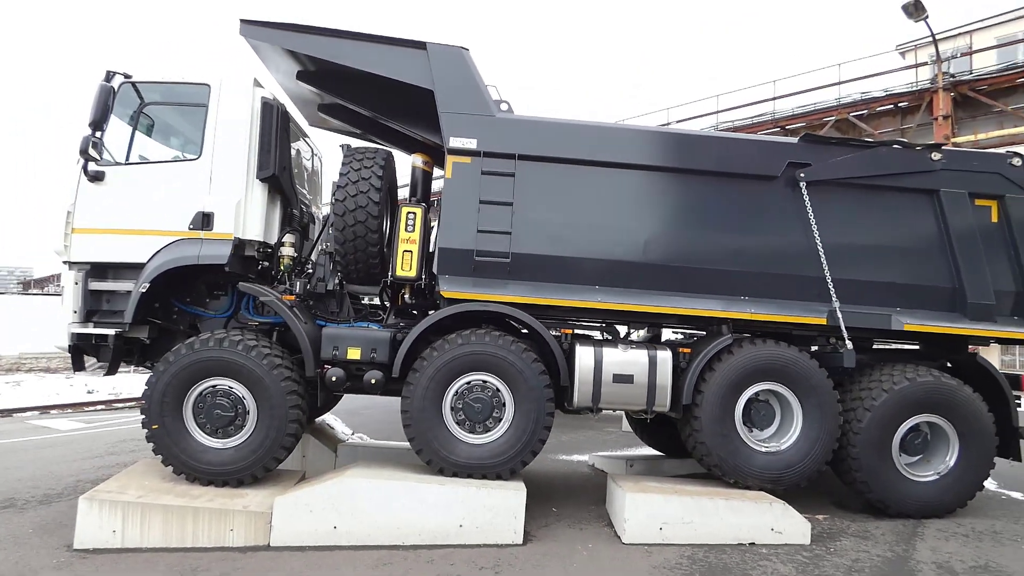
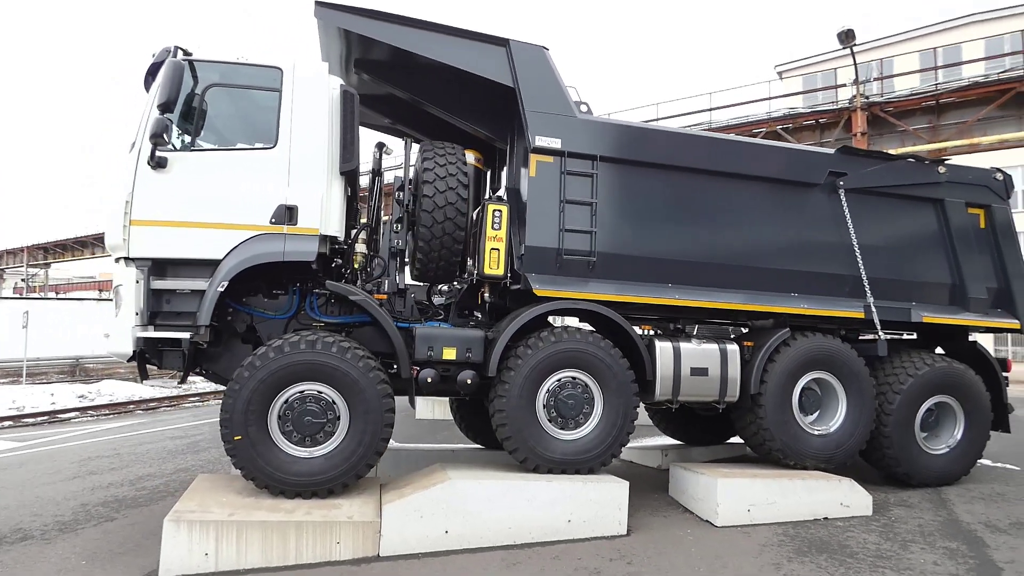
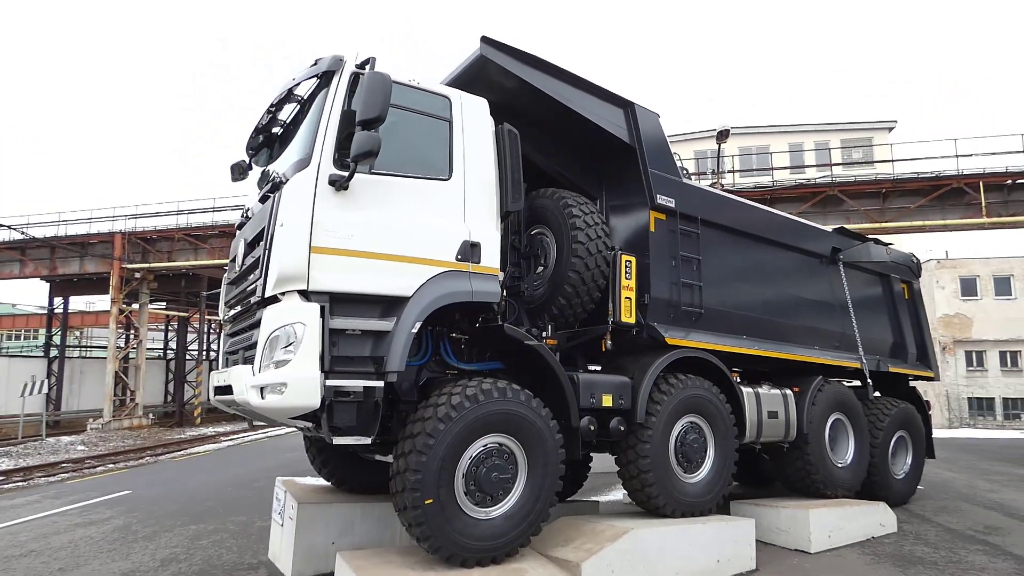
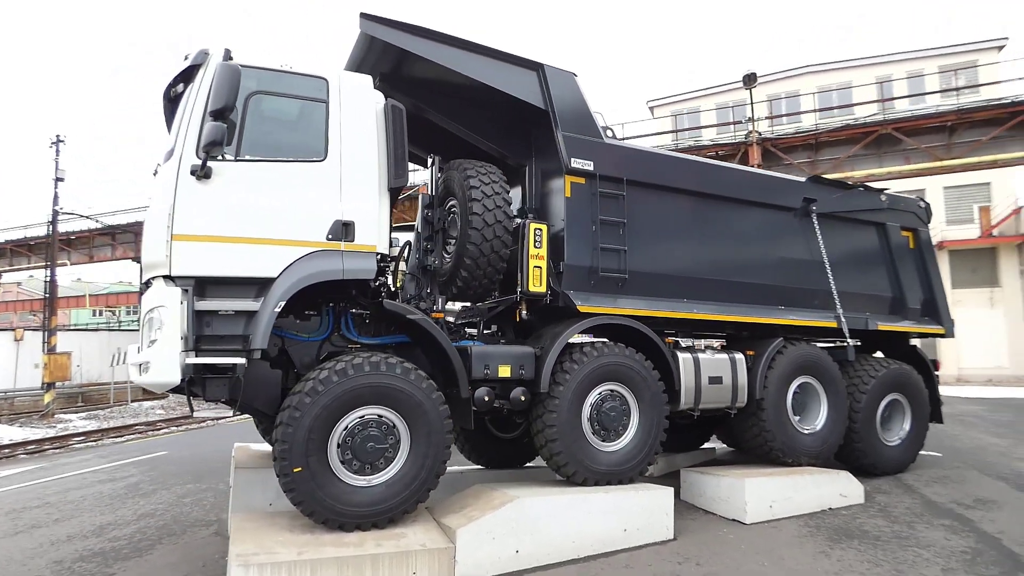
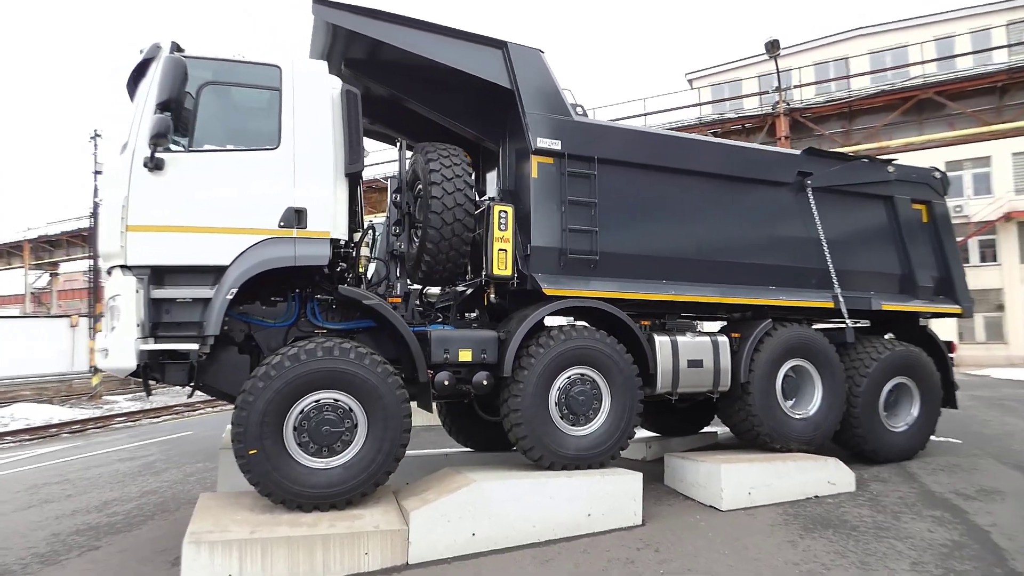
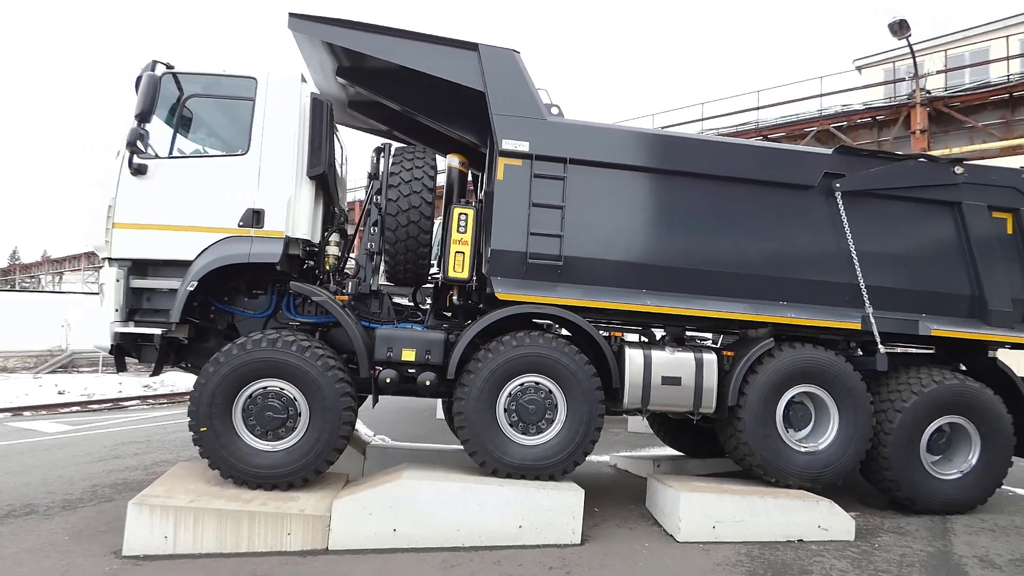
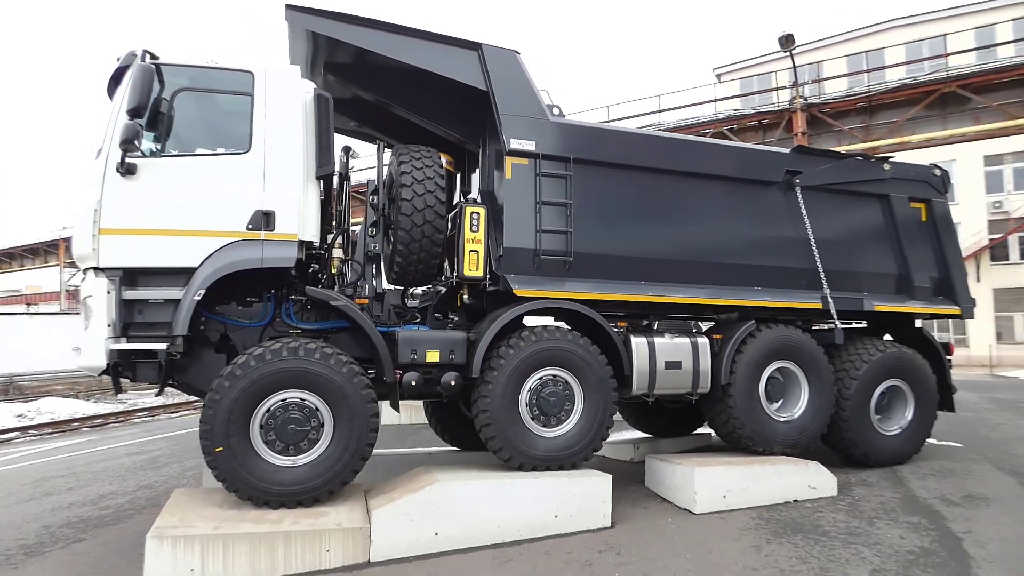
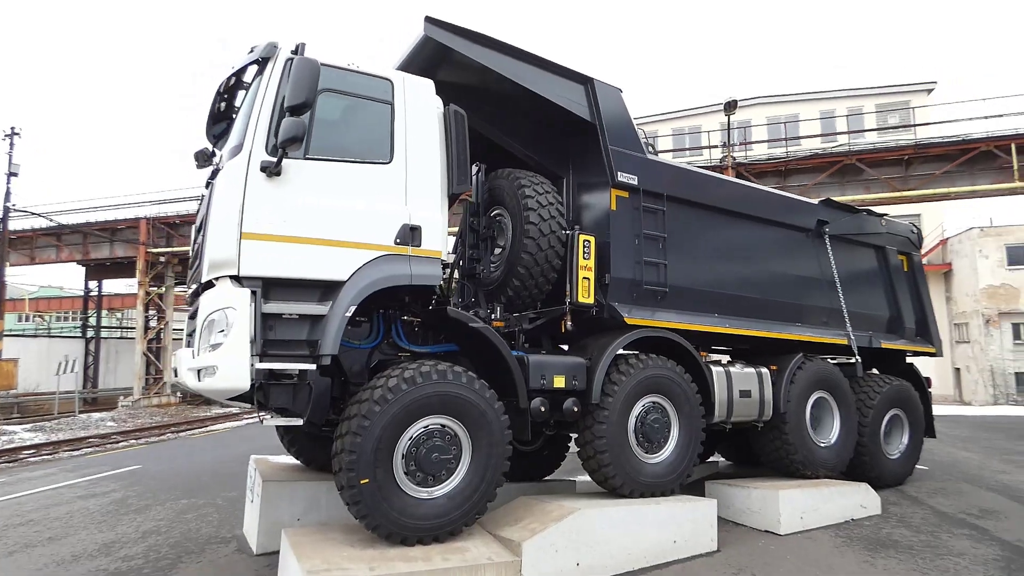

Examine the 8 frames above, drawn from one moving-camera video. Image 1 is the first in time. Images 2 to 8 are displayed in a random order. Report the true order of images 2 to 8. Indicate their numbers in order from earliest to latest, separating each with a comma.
6, 2, 7, 5, 4, 8, 3
